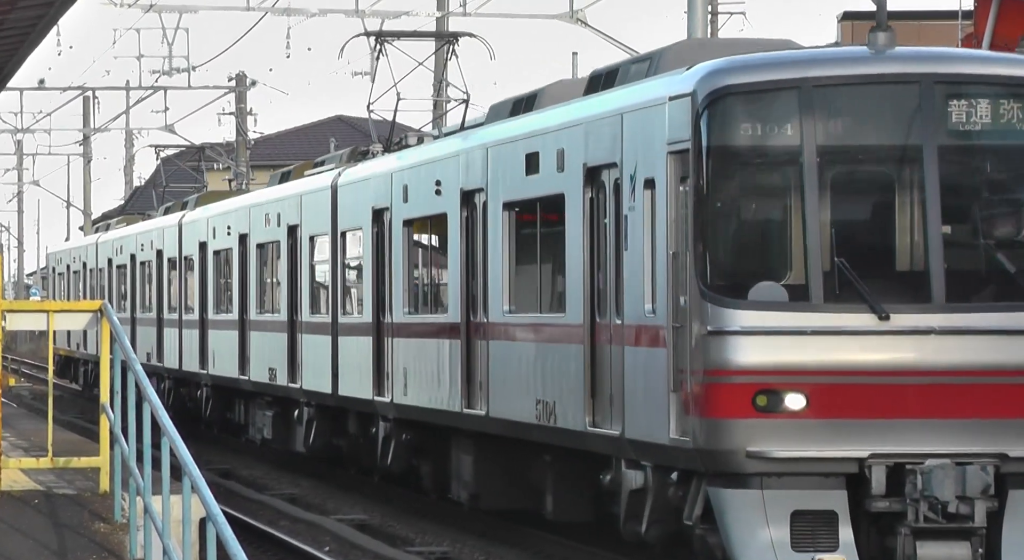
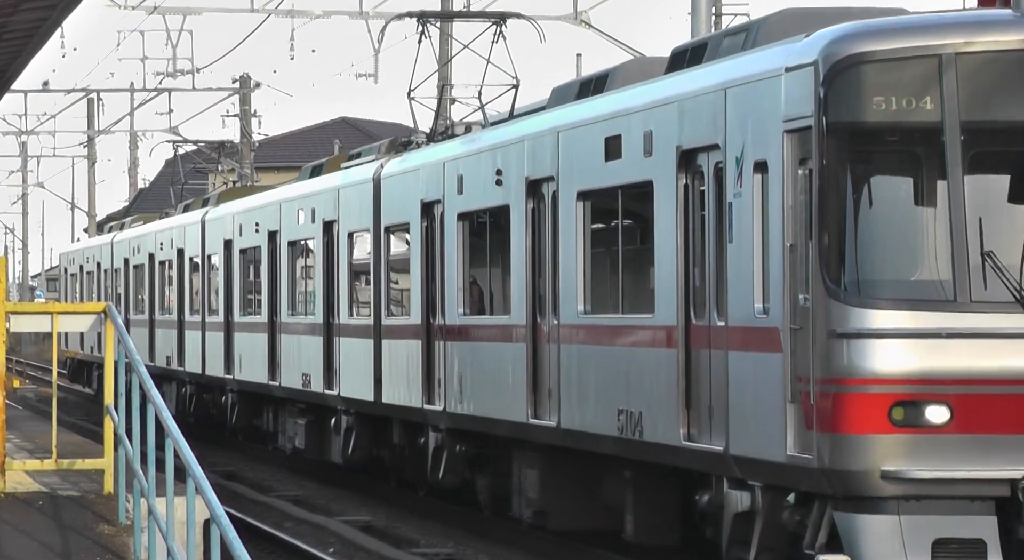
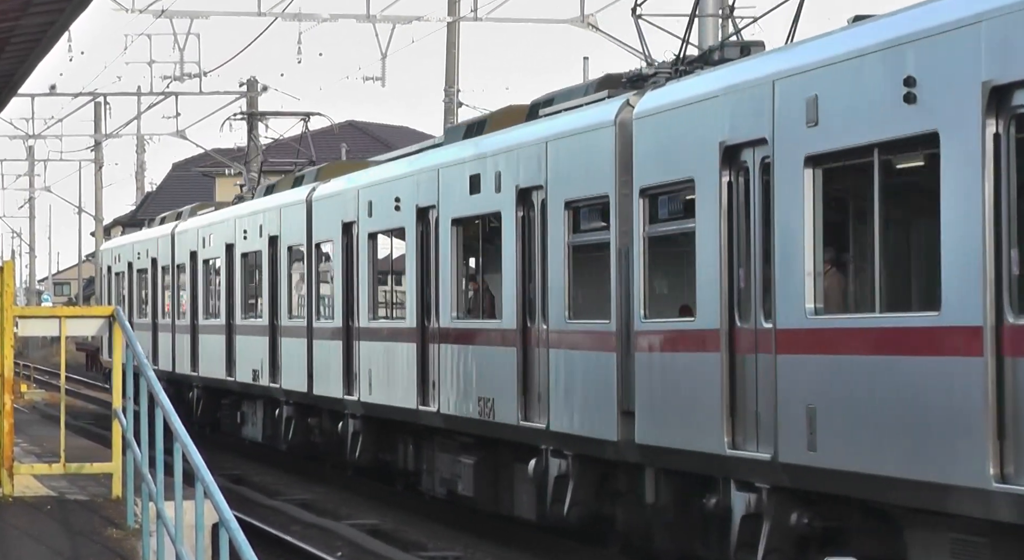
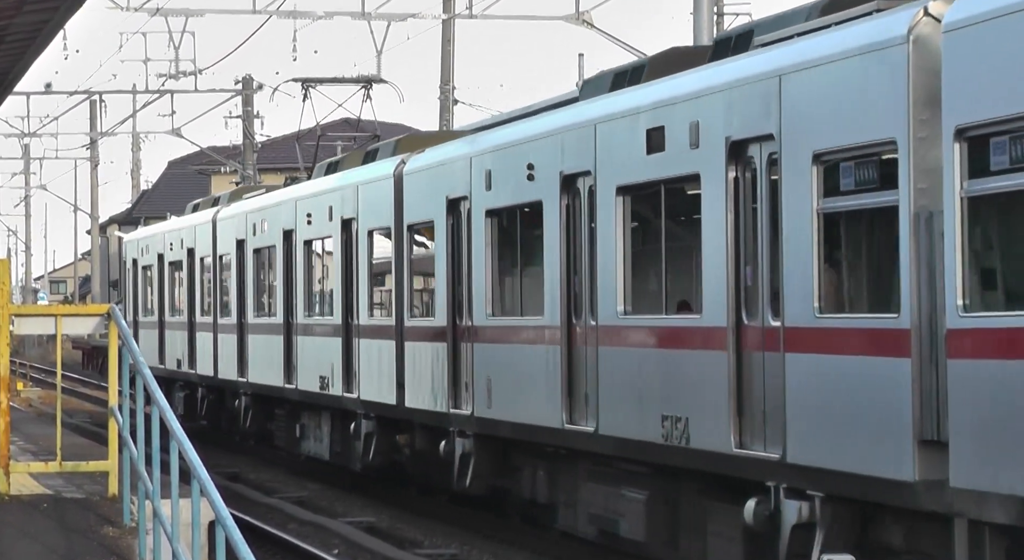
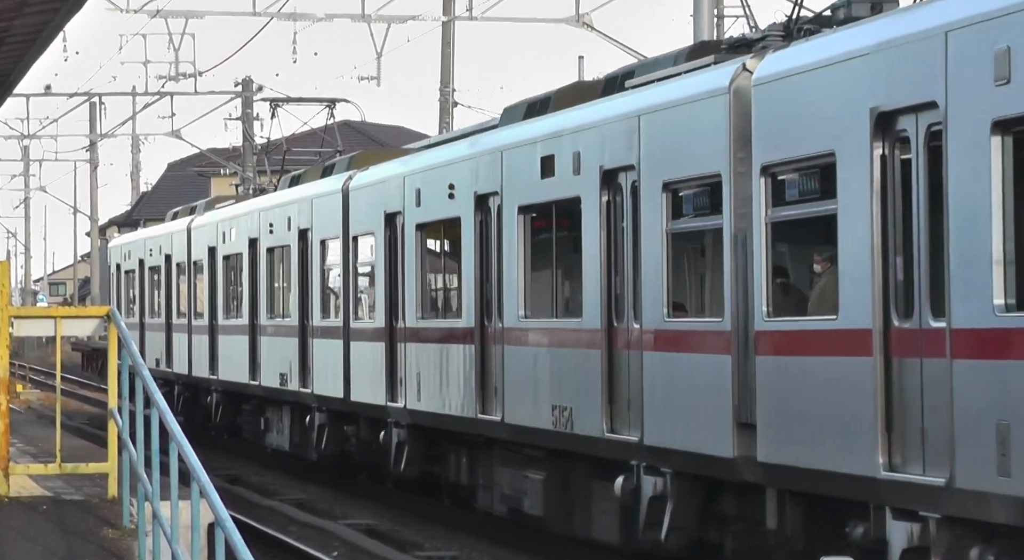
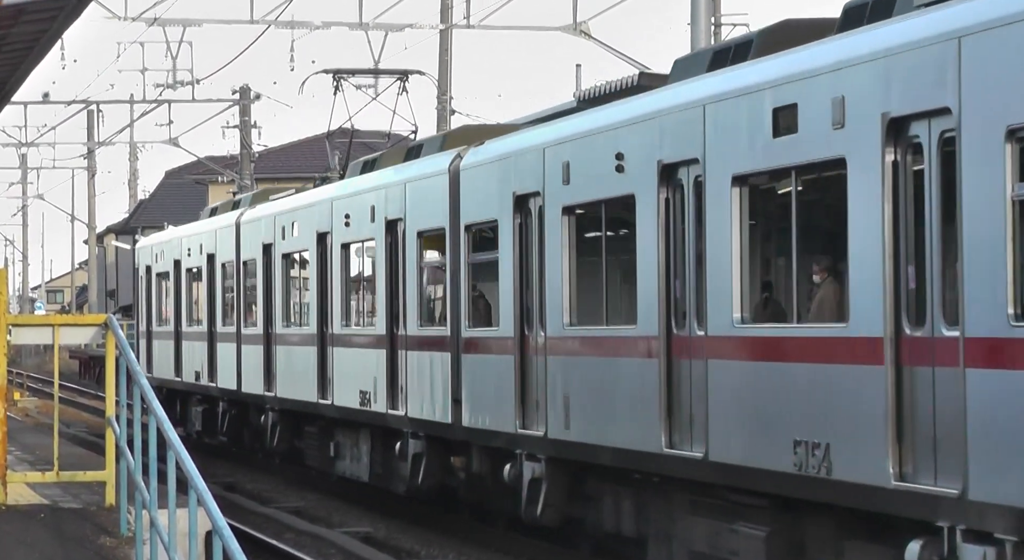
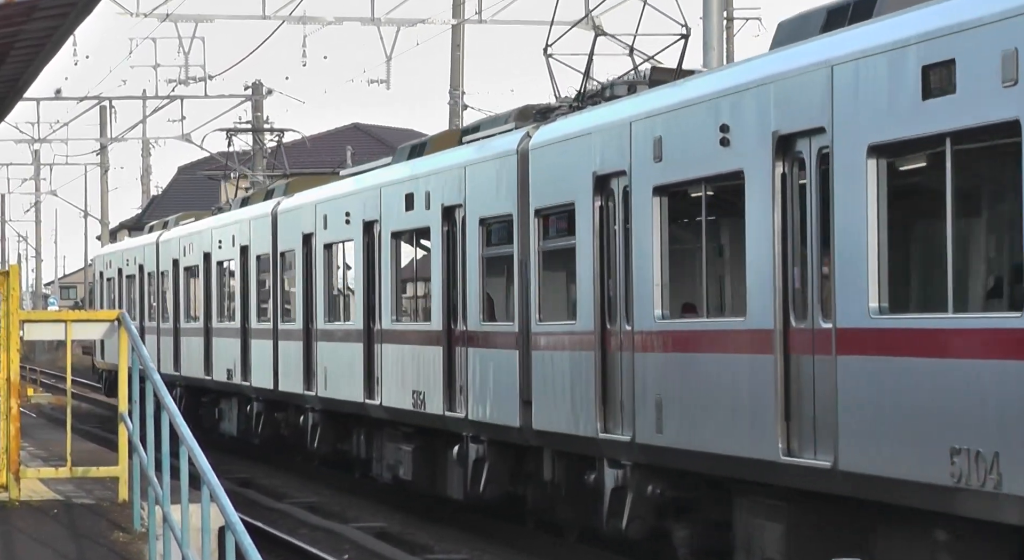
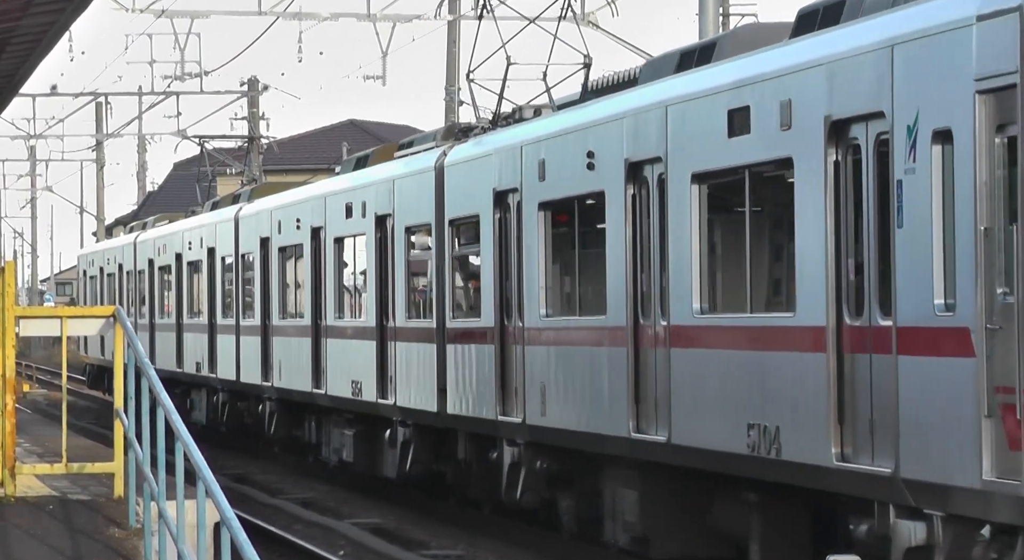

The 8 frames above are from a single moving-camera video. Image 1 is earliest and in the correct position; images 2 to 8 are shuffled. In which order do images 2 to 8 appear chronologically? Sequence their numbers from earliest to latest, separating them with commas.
2, 8, 7, 3, 5, 4, 6
